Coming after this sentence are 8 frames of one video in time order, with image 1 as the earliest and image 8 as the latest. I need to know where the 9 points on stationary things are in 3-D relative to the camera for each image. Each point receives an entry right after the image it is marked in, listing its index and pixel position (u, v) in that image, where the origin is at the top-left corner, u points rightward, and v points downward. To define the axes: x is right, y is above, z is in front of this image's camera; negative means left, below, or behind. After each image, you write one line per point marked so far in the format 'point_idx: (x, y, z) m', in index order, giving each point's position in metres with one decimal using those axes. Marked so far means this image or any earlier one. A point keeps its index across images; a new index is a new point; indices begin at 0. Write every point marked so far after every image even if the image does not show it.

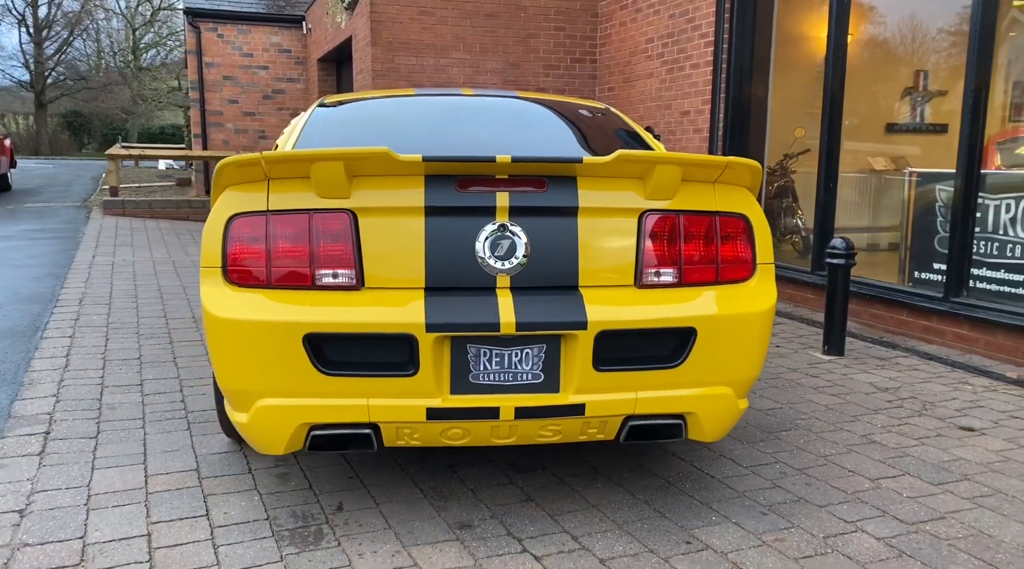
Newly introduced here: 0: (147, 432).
0: (-1.8, -0.7, +4.3) m
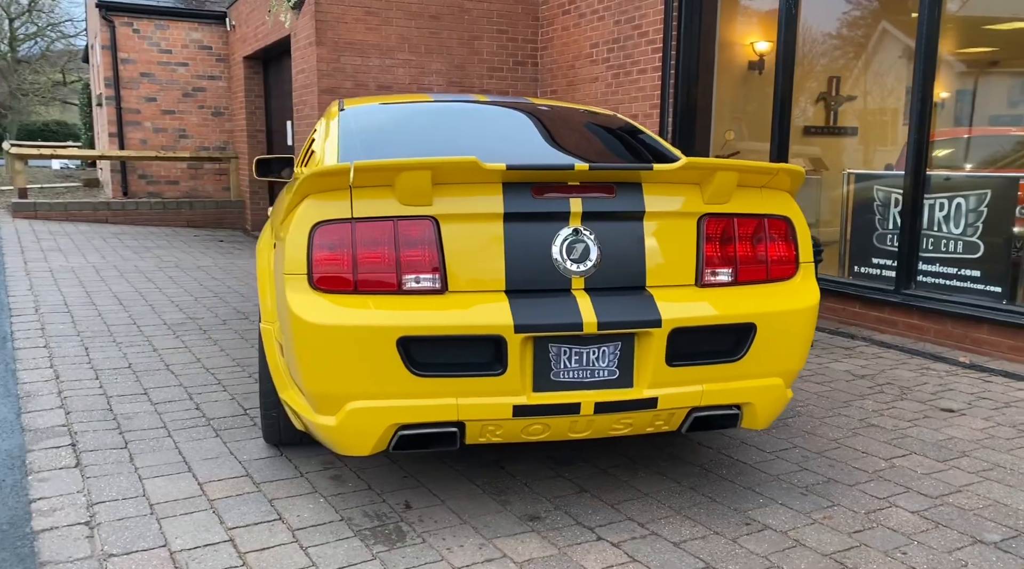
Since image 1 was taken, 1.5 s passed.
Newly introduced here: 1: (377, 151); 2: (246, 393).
0: (-1.6, -0.8, +4.2) m
1: (-0.6, +0.7, +4.1) m
2: (-1.5, -0.6, +5.0) m
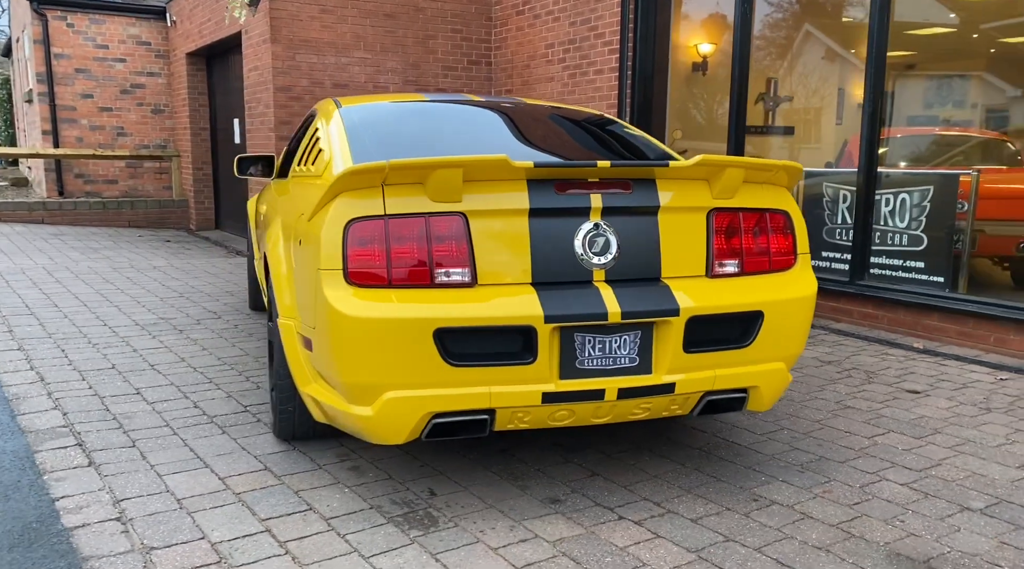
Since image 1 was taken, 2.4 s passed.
0: (-1.6, -0.7, +4.2) m
1: (-0.6, +0.7, +4.1) m
2: (-1.6, -0.6, +5.0) m
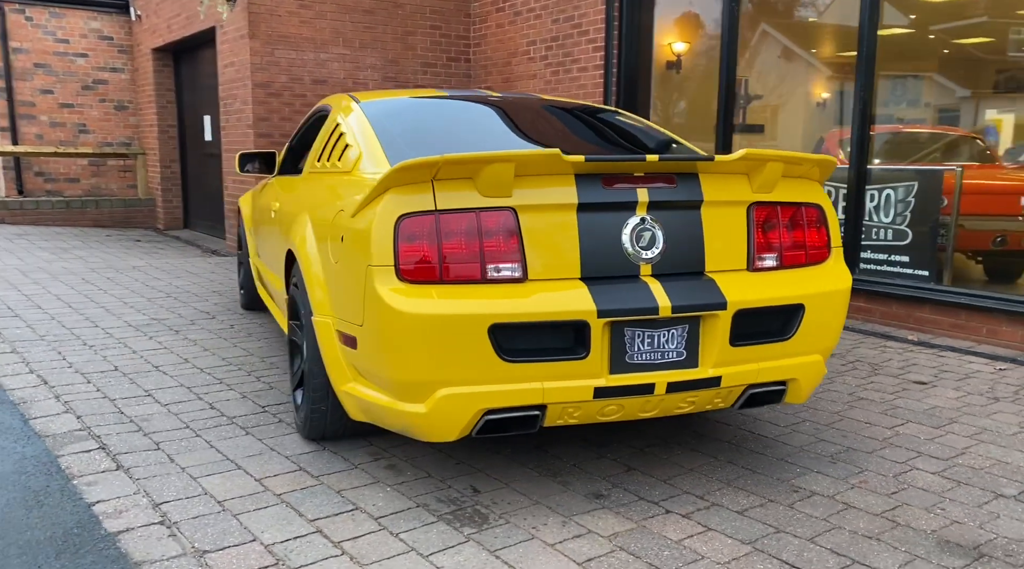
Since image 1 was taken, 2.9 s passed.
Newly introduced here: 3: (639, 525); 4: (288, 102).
0: (-1.4, -0.7, +4.1) m
1: (-0.5, +0.7, +4.1) m
2: (-1.5, -0.6, +4.9) m
3: (+0.5, -0.9, +3.3) m
4: (-2.8, +2.3, +11.0) m
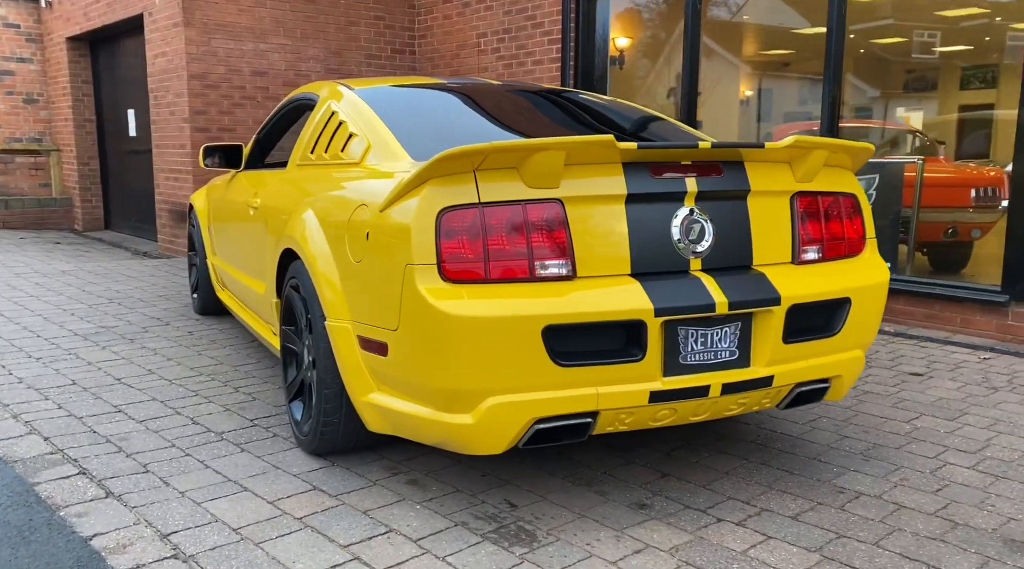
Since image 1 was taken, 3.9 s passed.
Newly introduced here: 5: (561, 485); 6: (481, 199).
0: (-1.3, -0.7, +3.7) m
1: (-0.4, +0.7, +3.8) m
2: (-1.4, -0.6, +4.5) m
3: (+0.7, -0.9, +3.1) m
4: (-3.4, +2.3, +10.4) m
5: (+0.2, -0.8, +3.5) m
6: (-0.1, +0.3, +2.9) m
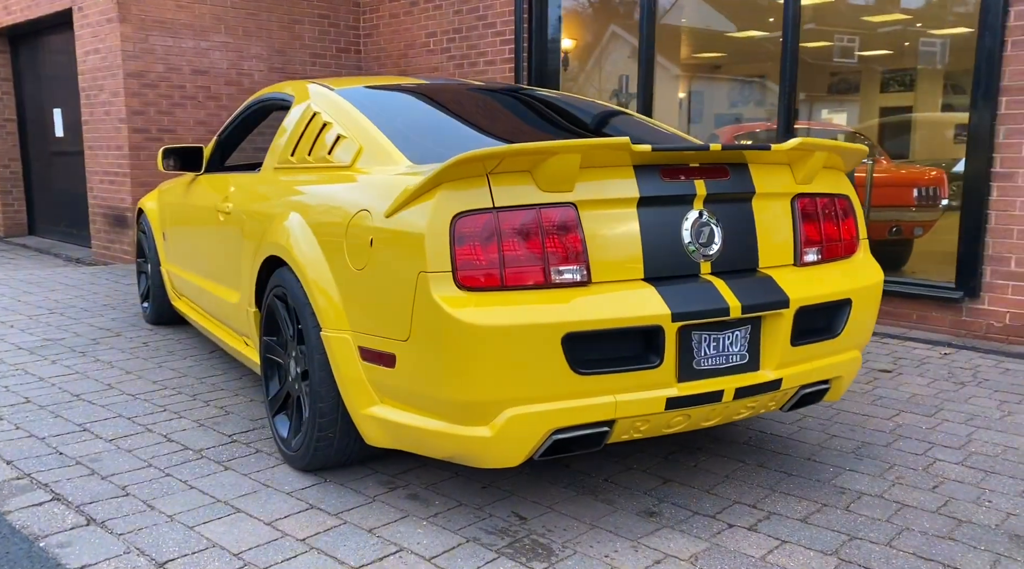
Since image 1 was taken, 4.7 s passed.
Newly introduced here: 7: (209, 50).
0: (-1.3, -0.8, +3.5) m
1: (-0.4, +0.7, +3.7) m
2: (-1.5, -0.7, +4.3) m
3: (+0.7, -0.9, +3.1) m
4: (-4.0, +2.2, +10.0) m
5: (+0.2, -0.8, +3.4) m
6: (-0.1, +0.3, +2.8) m
7: (-3.6, +2.8, +10.3) m
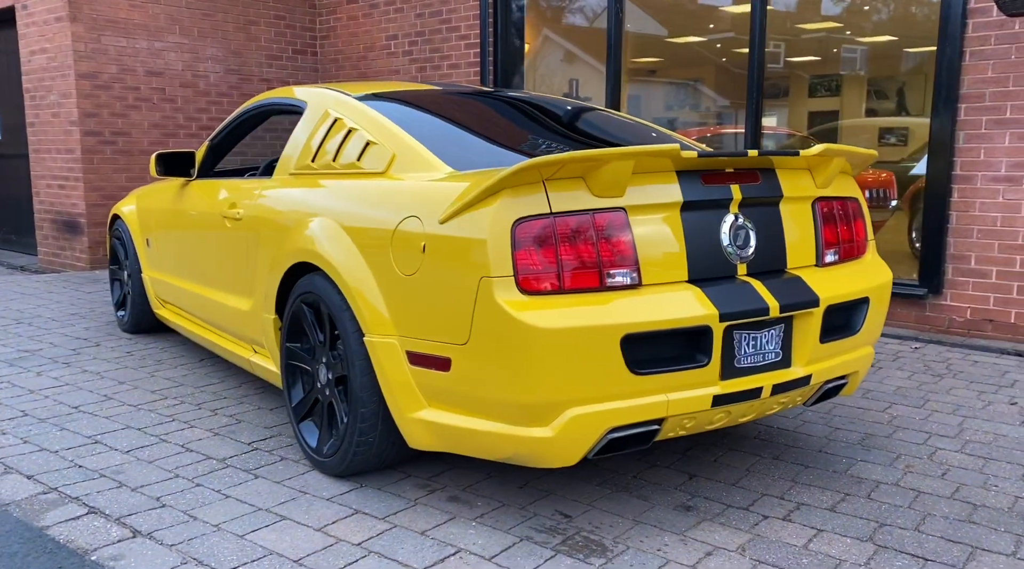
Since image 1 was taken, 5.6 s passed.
0: (-1.2, -0.8, +3.5) m
1: (-0.3, +0.6, +3.7) m
2: (-1.4, -0.7, +4.3) m
3: (+0.9, -0.9, +3.2) m
4: (-4.4, +2.1, +9.7) m
5: (+0.4, -0.8, +3.5) m
6: (+0.1, +0.3, +2.9) m
7: (-4.0, +2.7, +10.1) m
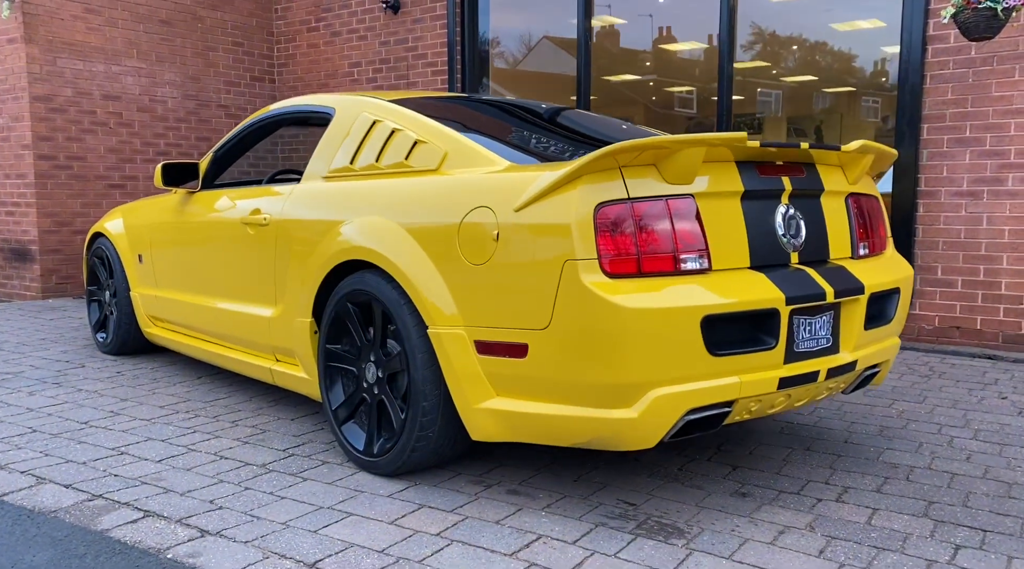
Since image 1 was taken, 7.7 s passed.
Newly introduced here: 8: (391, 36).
0: (-1.0, -0.8, +3.4) m
1: (-0.1, +0.7, +3.8) m
2: (-1.3, -0.7, +4.1) m
3: (+1.1, -0.9, +3.3) m
4: (-4.8, +1.8, +9.5) m
5: (+0.6, -0.8, +3.6) m
6: (+0.4, +0.3, +3.0) m
7: (-4.4, +2.4, +9.8) m
8: (-1.4, +2.9, +10.1) m
